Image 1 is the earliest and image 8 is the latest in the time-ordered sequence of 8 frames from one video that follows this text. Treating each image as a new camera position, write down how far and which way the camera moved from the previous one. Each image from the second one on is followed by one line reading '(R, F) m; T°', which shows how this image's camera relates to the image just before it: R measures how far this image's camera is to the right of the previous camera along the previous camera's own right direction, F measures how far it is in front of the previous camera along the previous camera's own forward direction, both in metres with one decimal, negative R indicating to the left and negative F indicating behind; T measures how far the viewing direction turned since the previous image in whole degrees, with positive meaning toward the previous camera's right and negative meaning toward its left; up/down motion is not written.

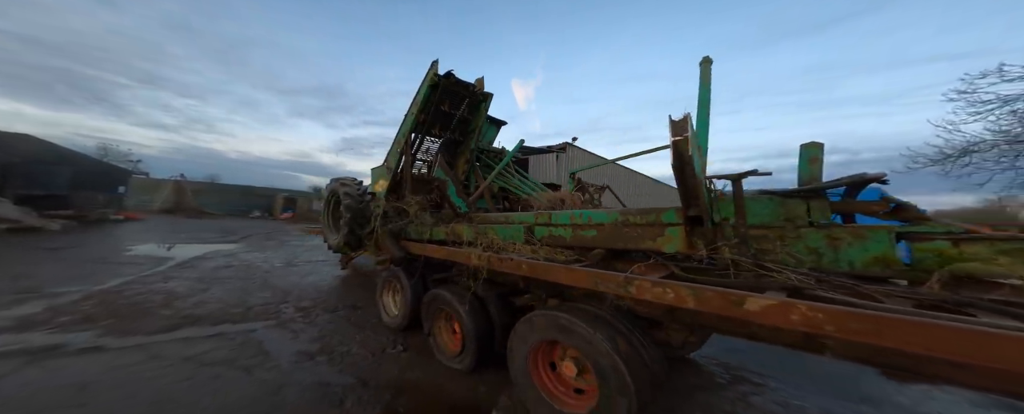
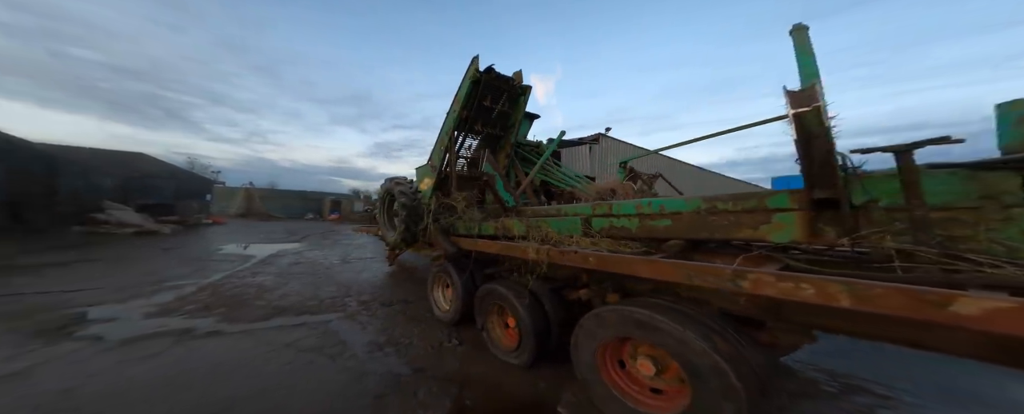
(-0.2, 0.0) m; -6°
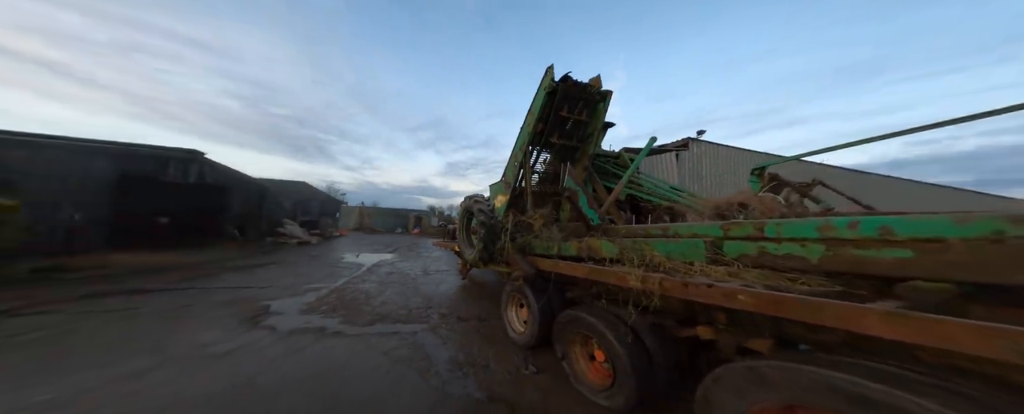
(-0.2, +0.3) m; -14°
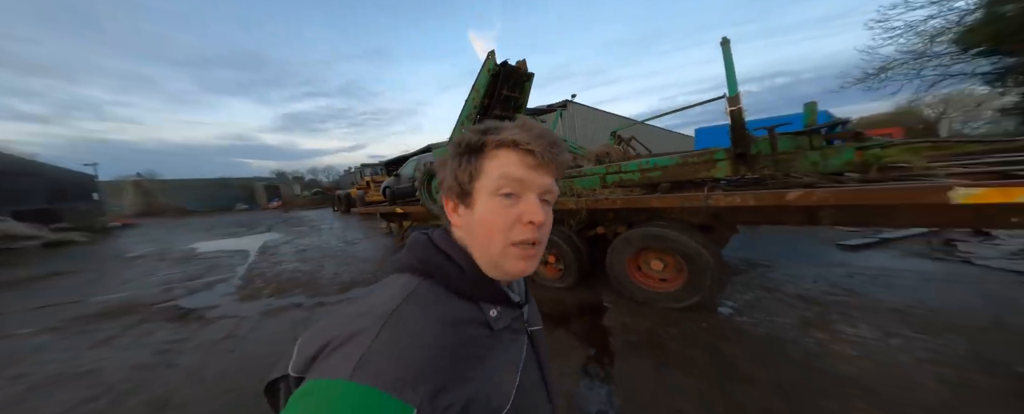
(-1.2, -0.9) m; +24°
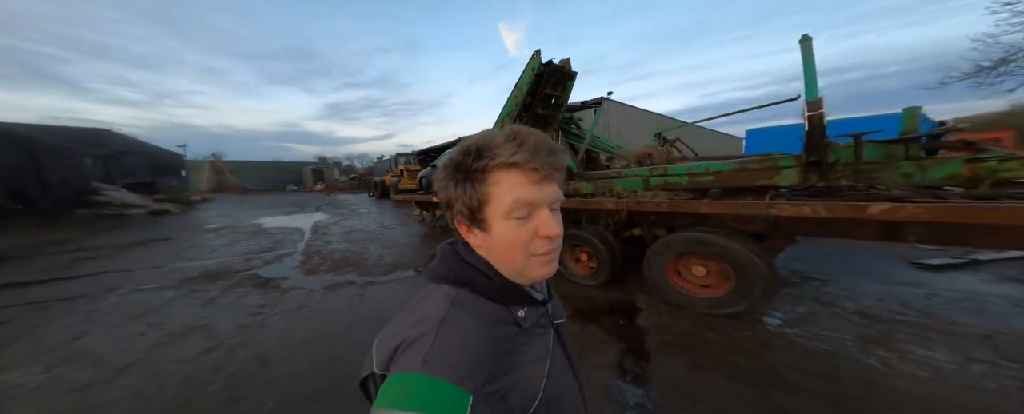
(-0.2, -0.1) m; -6°
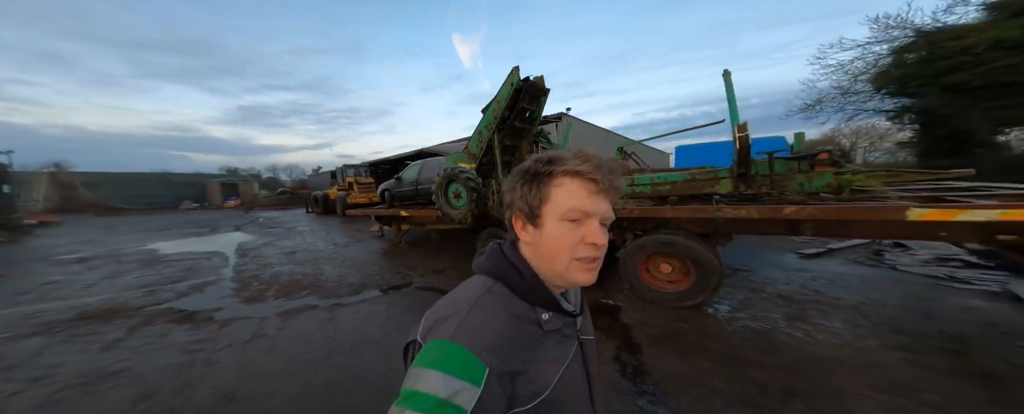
(-0.6, -0.1) m; +12°
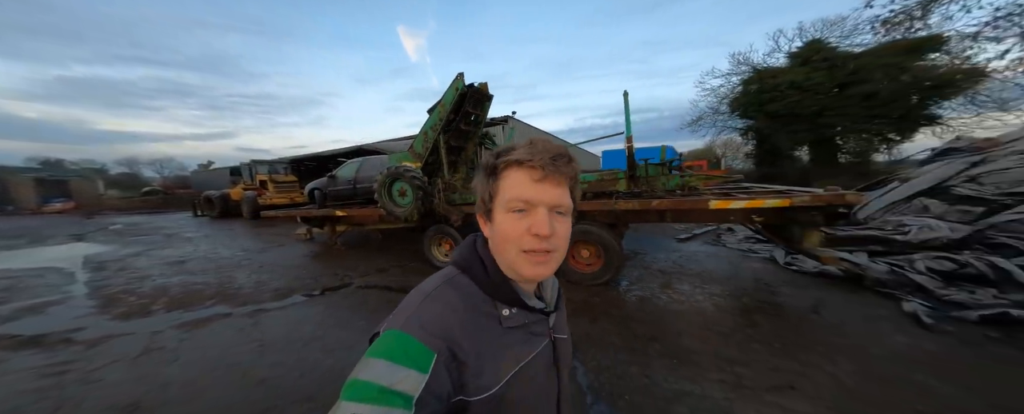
(0.0, -0.5) m; +13°
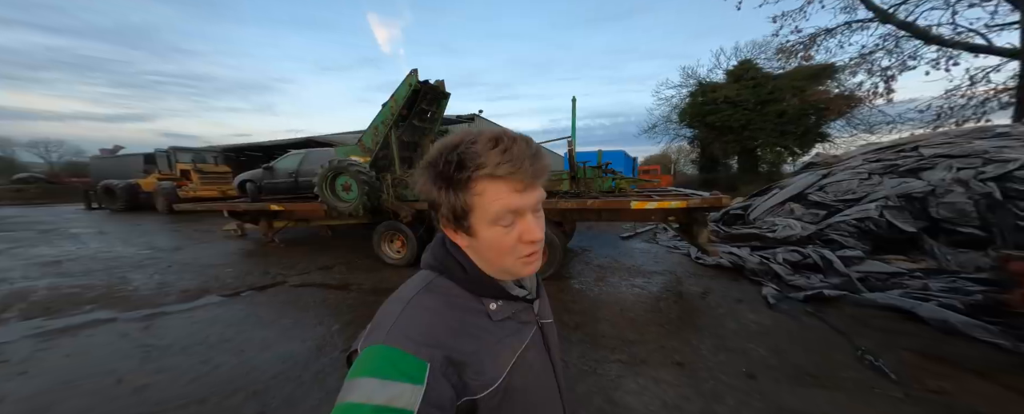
(+0.4, -0.1) m; +7°
